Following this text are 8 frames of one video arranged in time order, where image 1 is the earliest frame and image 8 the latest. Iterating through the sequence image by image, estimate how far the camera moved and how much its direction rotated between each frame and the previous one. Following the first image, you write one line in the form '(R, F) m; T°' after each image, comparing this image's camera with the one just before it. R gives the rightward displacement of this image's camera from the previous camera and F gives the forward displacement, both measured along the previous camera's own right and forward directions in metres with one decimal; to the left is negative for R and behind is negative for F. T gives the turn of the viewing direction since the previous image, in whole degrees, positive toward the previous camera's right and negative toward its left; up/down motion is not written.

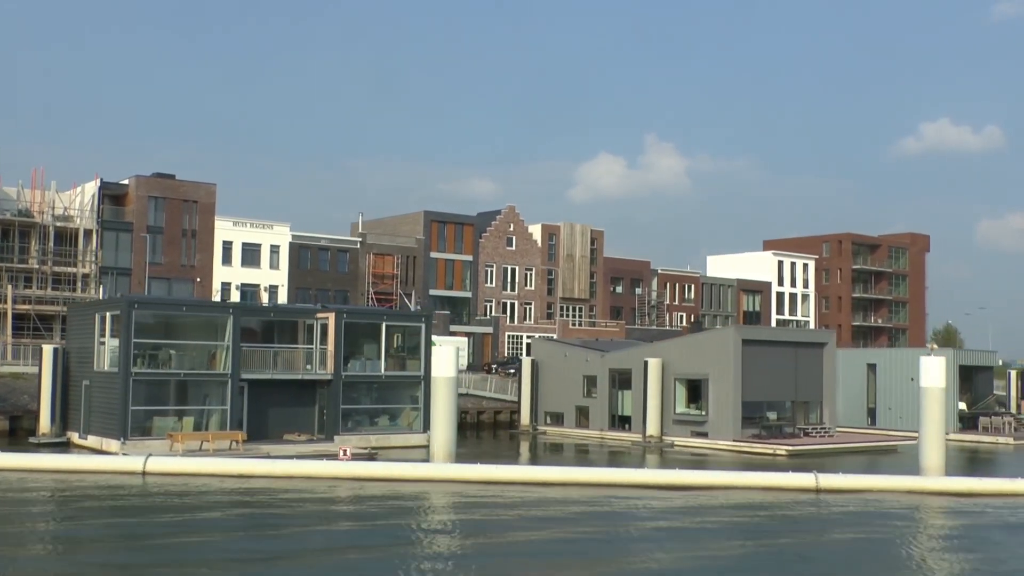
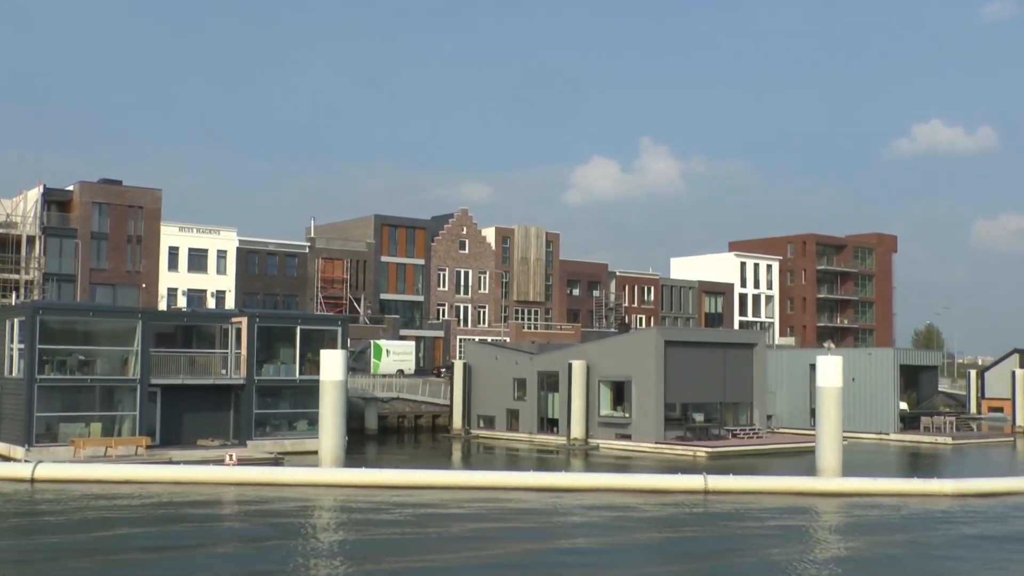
(+2.8, +0.5) m; 0°
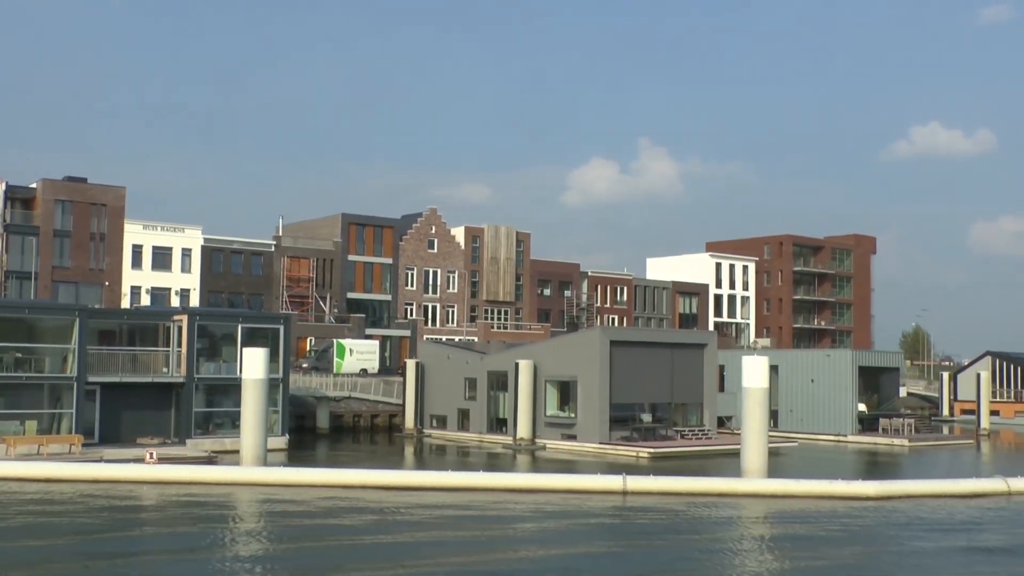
(+2.0, +0.3) m; 0°
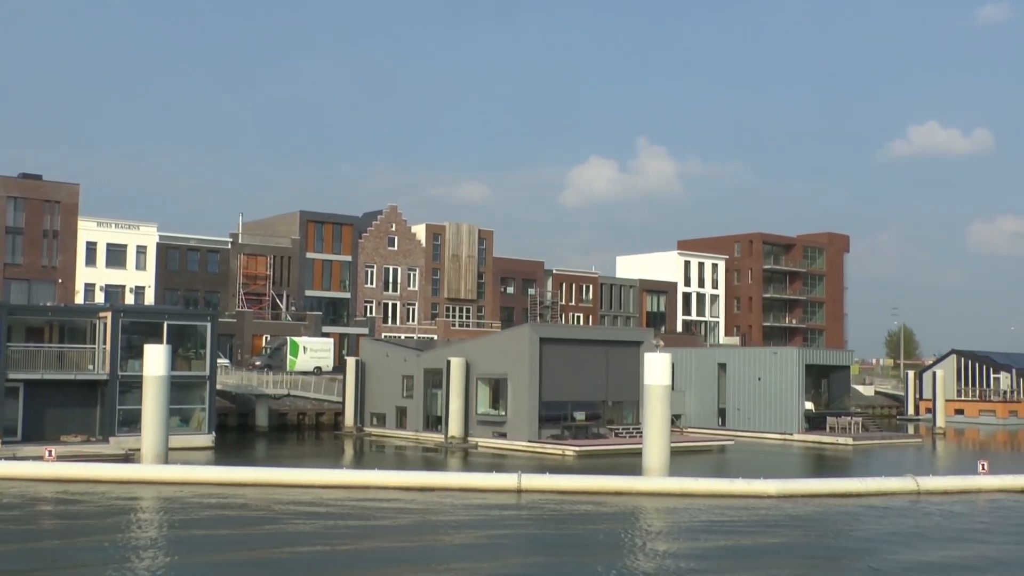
(+2.5, +0.4) m; 0°
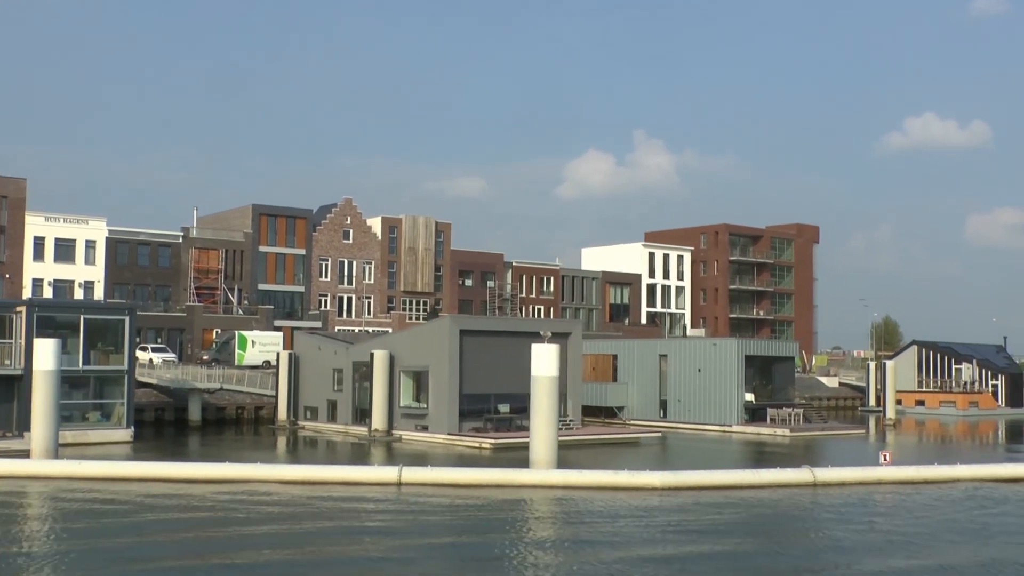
(+2.8, +0.4) m; 0°
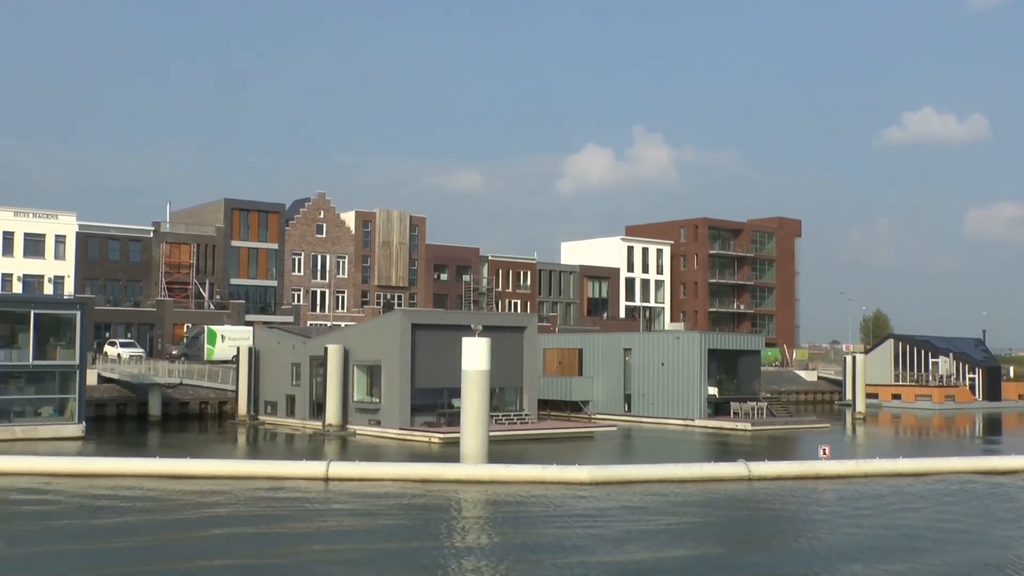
(+1.7, +0.2) m; 0°
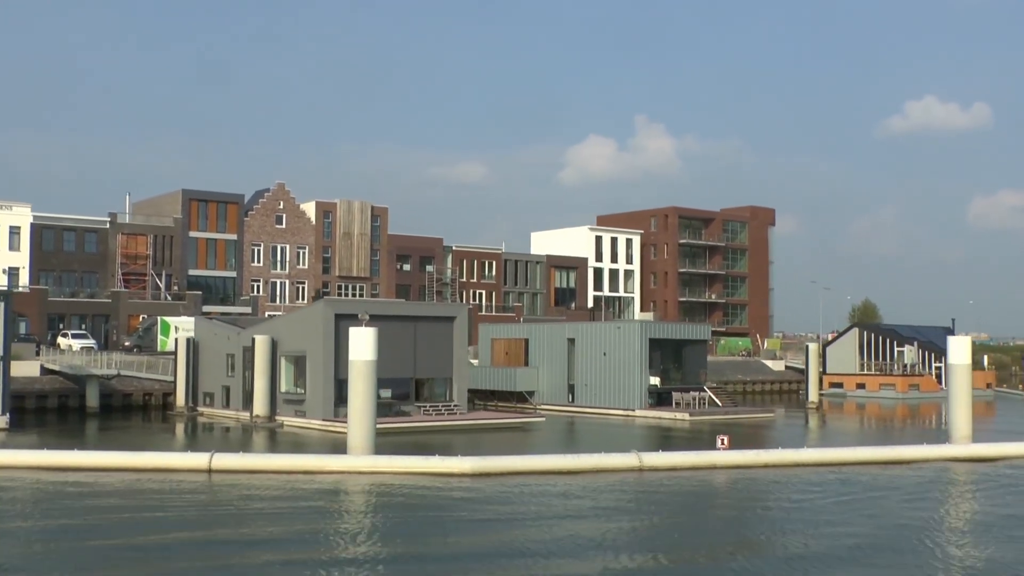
(+2.8, +0.3) m; -1°
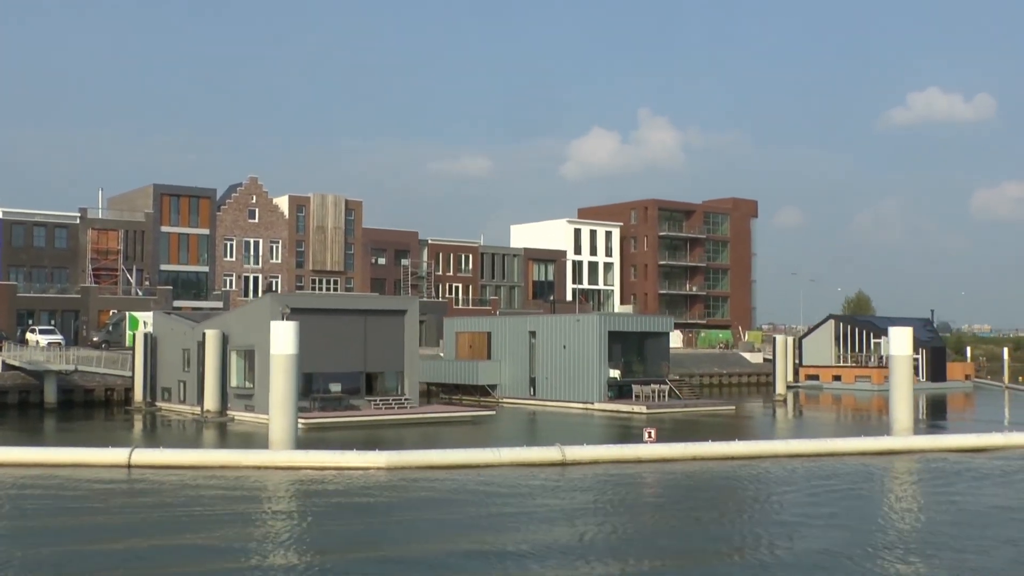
(+1.9, +0.2) m; 0°
